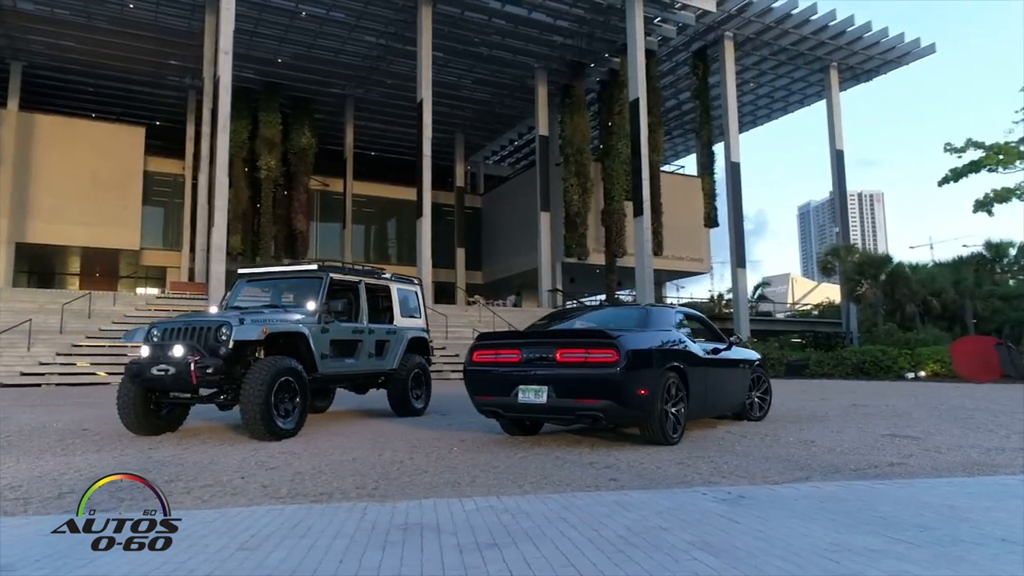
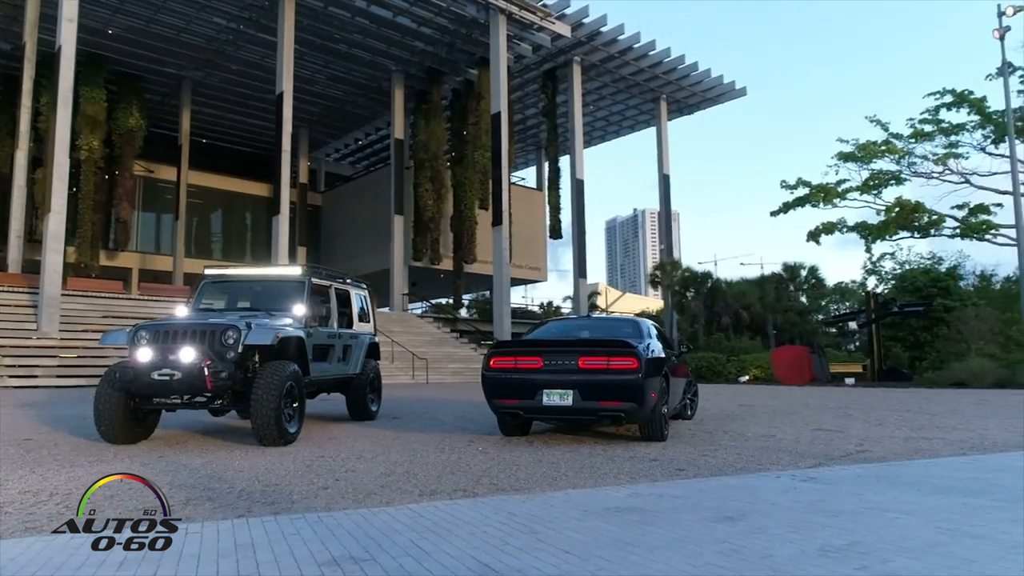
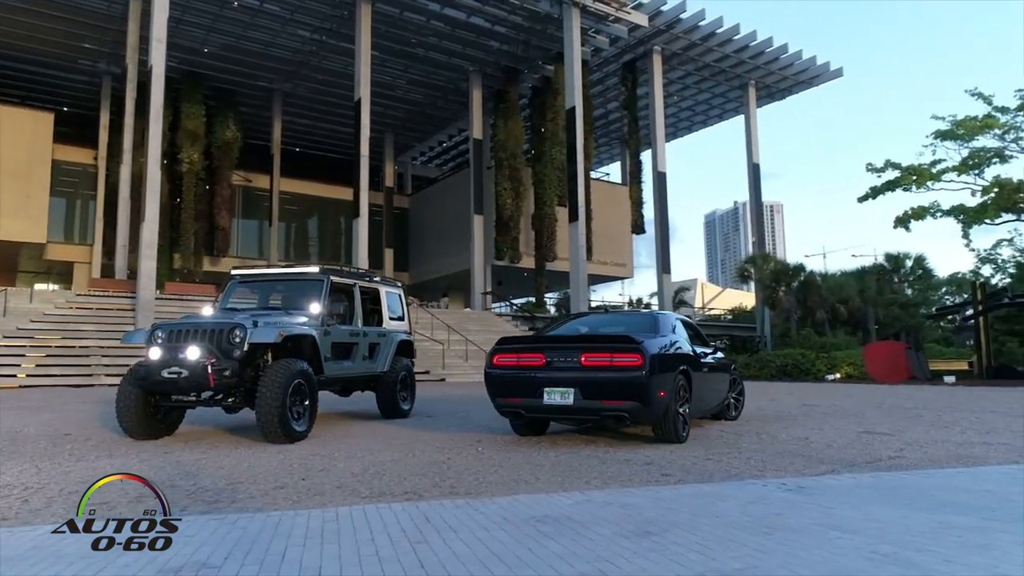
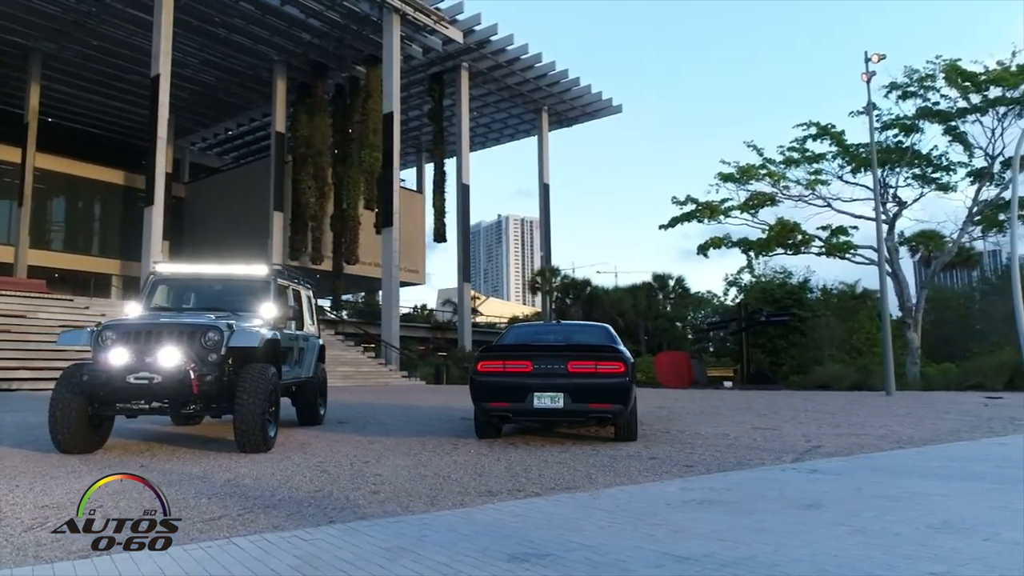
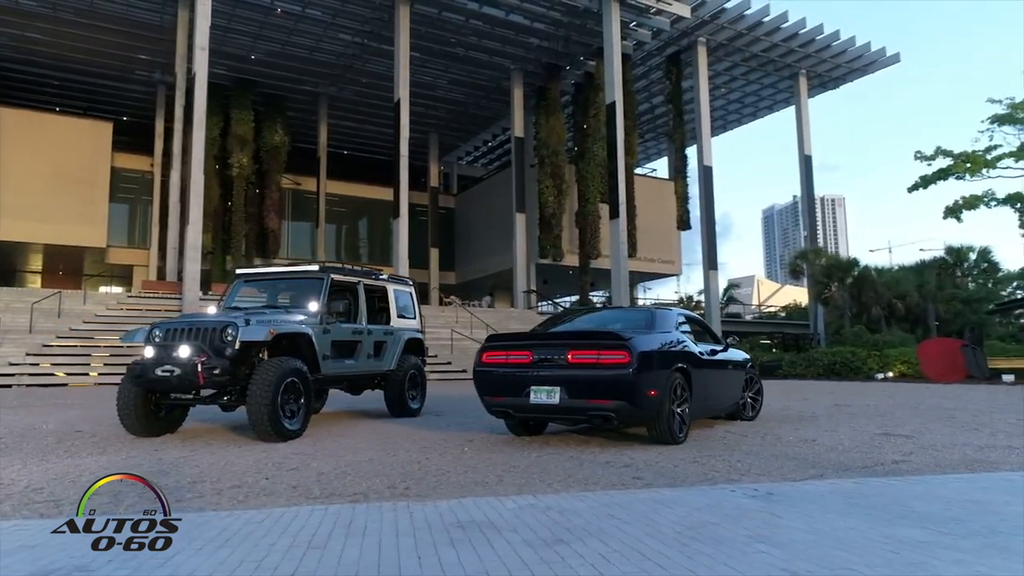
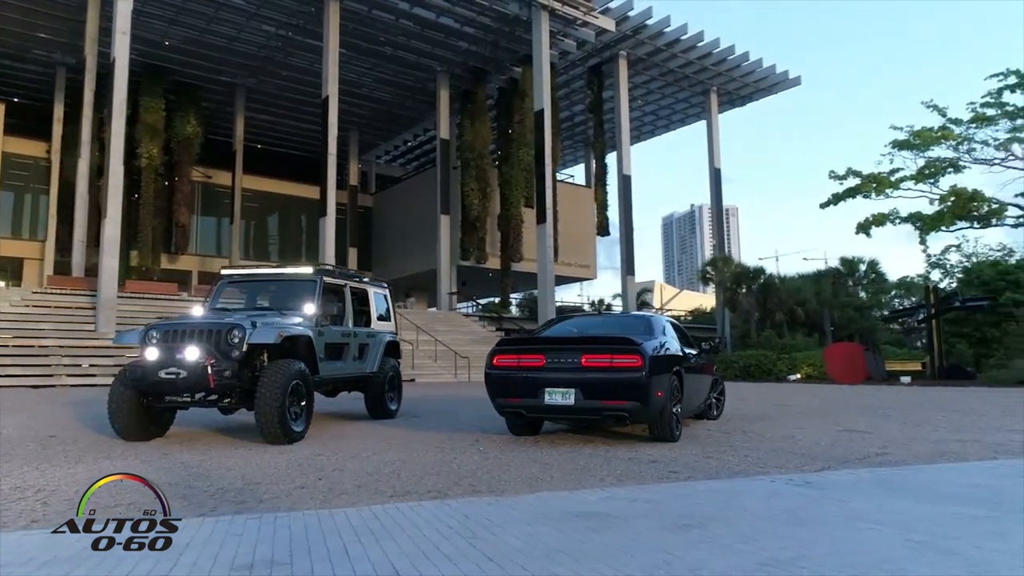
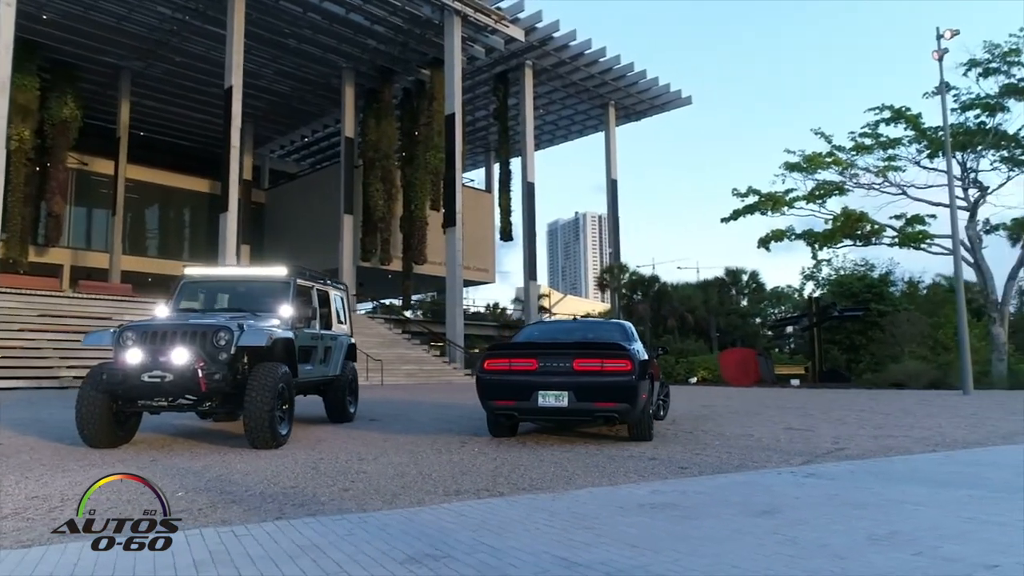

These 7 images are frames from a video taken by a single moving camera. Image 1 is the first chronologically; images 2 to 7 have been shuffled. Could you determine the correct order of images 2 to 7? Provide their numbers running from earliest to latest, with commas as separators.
5, 3, 6, 2, 7, 4
